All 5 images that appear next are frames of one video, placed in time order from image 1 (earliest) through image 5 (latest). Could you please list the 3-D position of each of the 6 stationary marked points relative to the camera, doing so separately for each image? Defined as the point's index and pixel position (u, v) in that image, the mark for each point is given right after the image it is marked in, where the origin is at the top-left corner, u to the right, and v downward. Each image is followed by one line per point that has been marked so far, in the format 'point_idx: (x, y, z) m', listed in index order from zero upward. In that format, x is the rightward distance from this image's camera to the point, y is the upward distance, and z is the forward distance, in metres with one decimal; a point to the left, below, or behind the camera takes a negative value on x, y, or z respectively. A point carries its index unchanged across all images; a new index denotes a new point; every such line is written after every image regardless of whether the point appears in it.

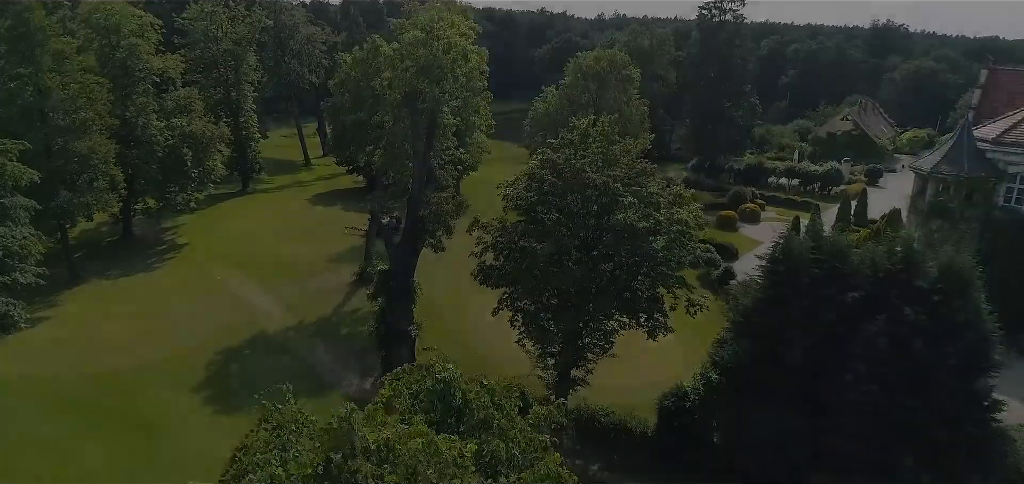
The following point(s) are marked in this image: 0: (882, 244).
0: (+9.5, -0.1, +18.0) m
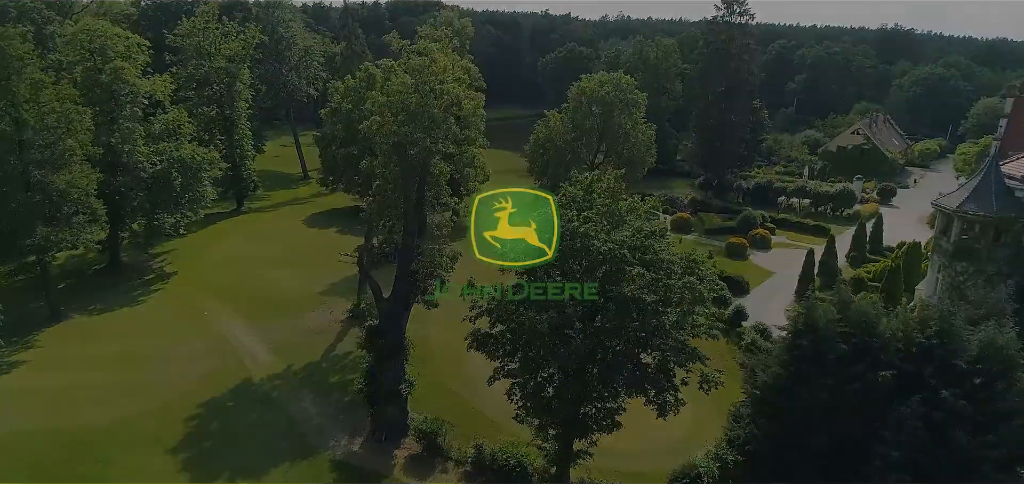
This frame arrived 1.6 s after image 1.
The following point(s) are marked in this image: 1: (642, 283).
0: (+9.4, -1.7, +16.5) m
1: (+2.8, -0.9, +15.5) m
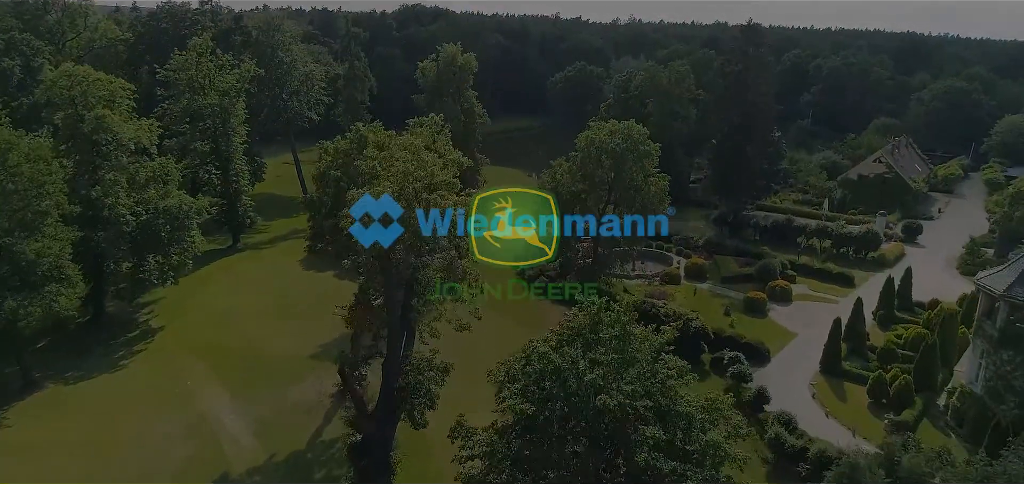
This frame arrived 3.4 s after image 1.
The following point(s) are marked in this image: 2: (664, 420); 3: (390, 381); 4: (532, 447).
0: (+9.3, -4.5, +14.2) m
1: (+2.7, -3.7, +13.3) m
2: (+3.0, -3.4, +13.9) m
3: (-3.1, -3.5, +18.2) m
4: (+0.4, -4.0, +14.0) m
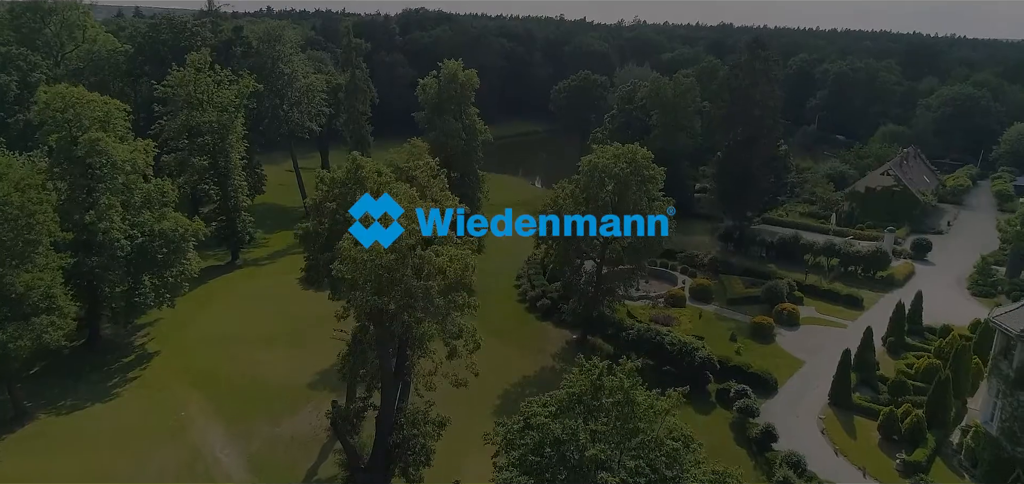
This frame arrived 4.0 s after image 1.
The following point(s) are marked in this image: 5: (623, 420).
0: (+9.3, -5.7, +13.5) m
1: (+2.7, -4.9, +12.6) m
2: (+2.9, -4.6, +13.2) m
3: (-3.1, -4.7, +17.6) m
4: (+0.3, -5.2, +13.3) m
5: (+2.2, -3.4, +13.7) m
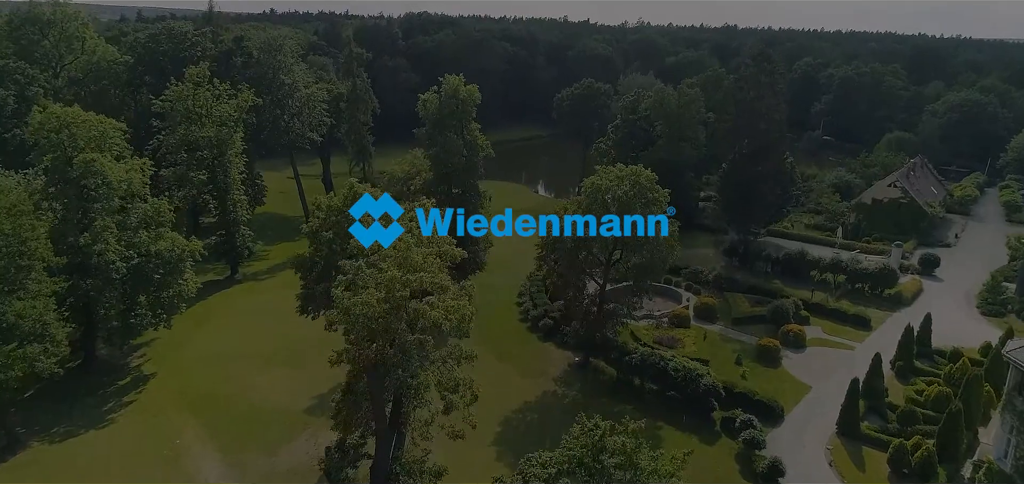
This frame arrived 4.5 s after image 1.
0: (+9.2, -6.8, +12.8) m
1: (+2.6, -6.0, +12.0) m
2: (+2.9, -5.7, +12.6) m
3: (-3.2, -5.7, +17.0) m
4: (+0.3, -6.2, +12.7) m
5: (+2.2, -4.5, +13.1) m
